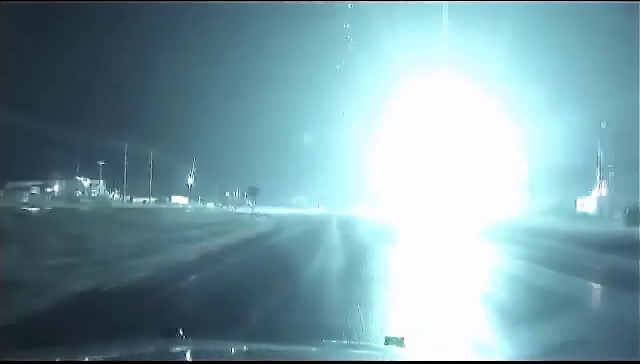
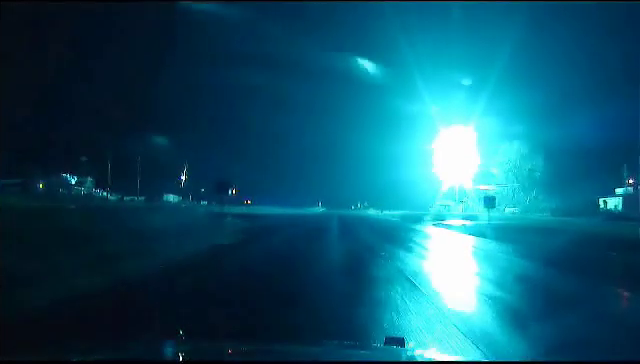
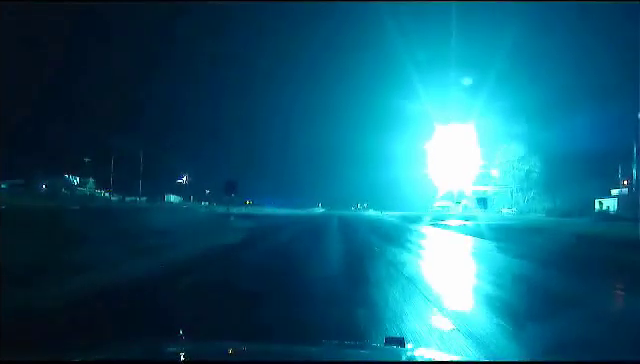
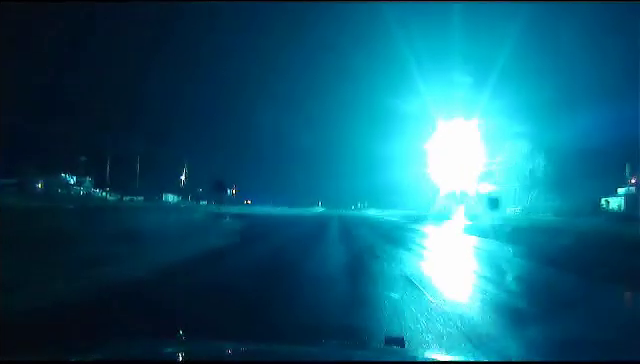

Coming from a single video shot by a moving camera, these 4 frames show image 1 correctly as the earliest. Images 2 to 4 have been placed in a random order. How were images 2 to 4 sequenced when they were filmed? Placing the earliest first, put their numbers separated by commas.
3, 2, 4
